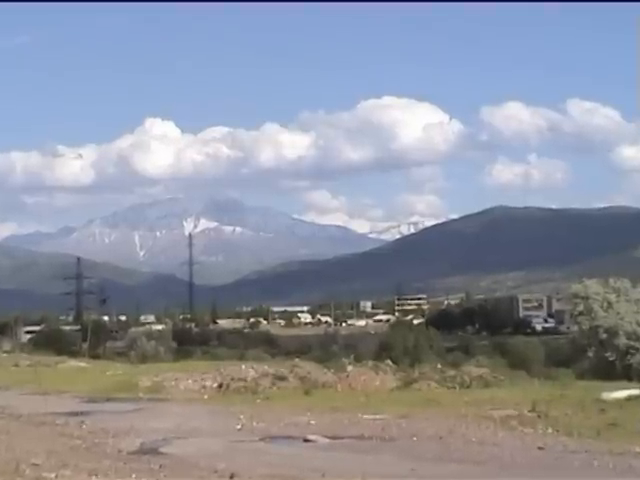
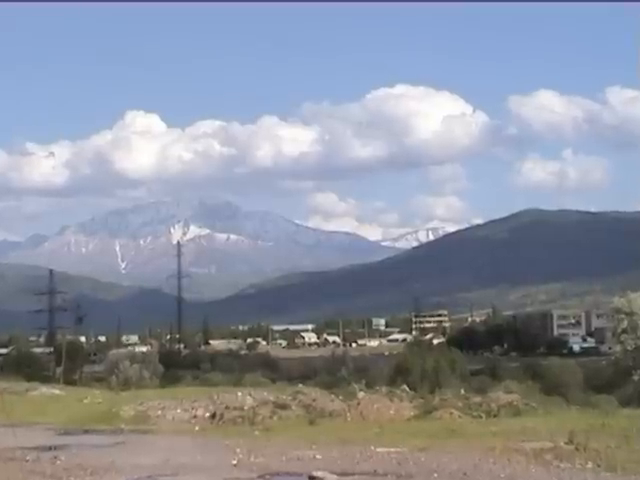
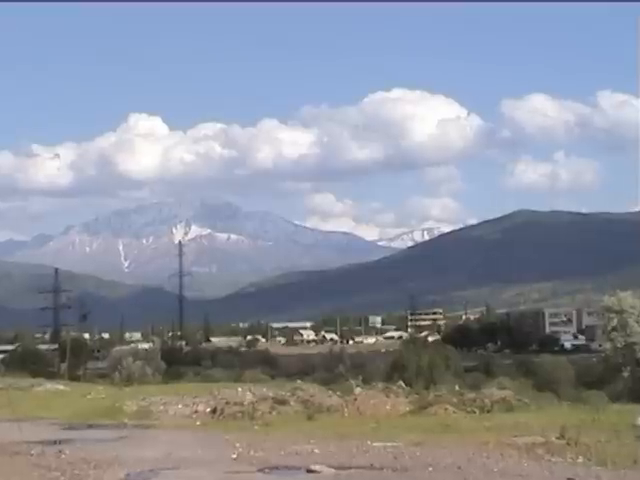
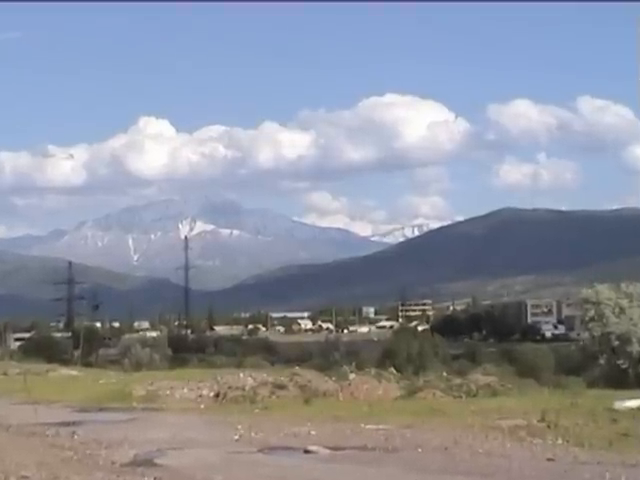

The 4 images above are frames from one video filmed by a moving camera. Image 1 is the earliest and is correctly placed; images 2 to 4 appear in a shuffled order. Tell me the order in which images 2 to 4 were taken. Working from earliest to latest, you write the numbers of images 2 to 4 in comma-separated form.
4, 3, 2
